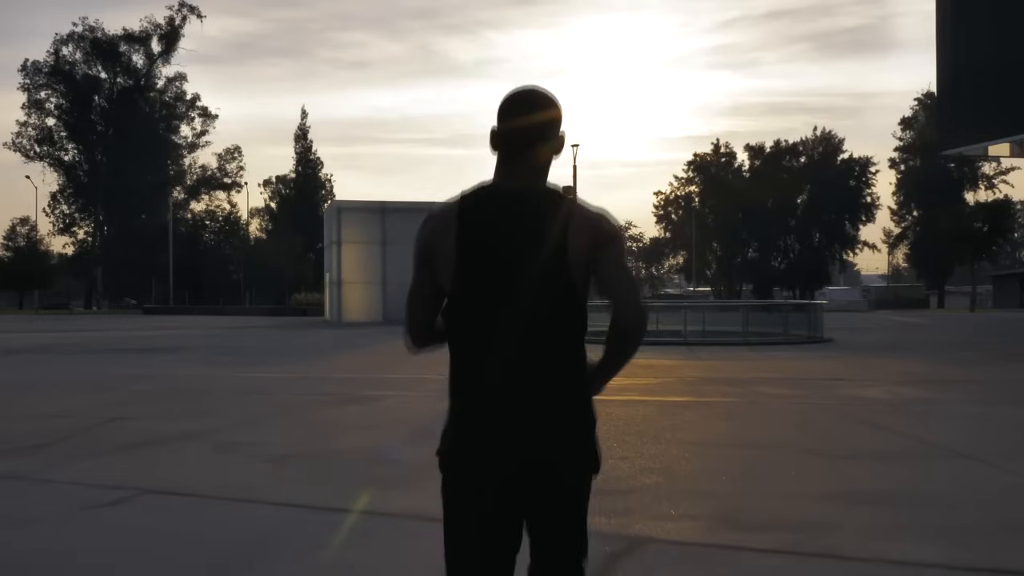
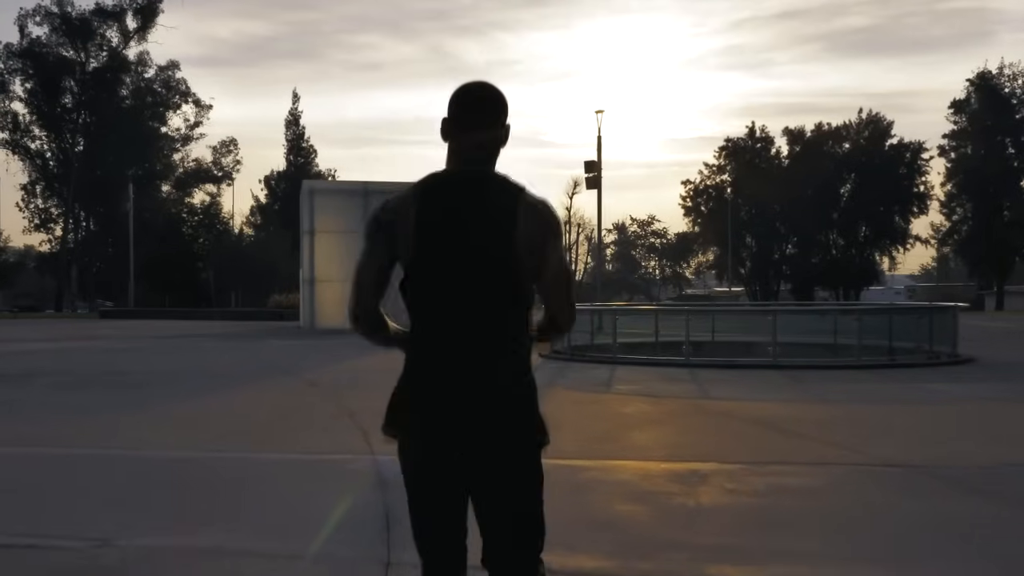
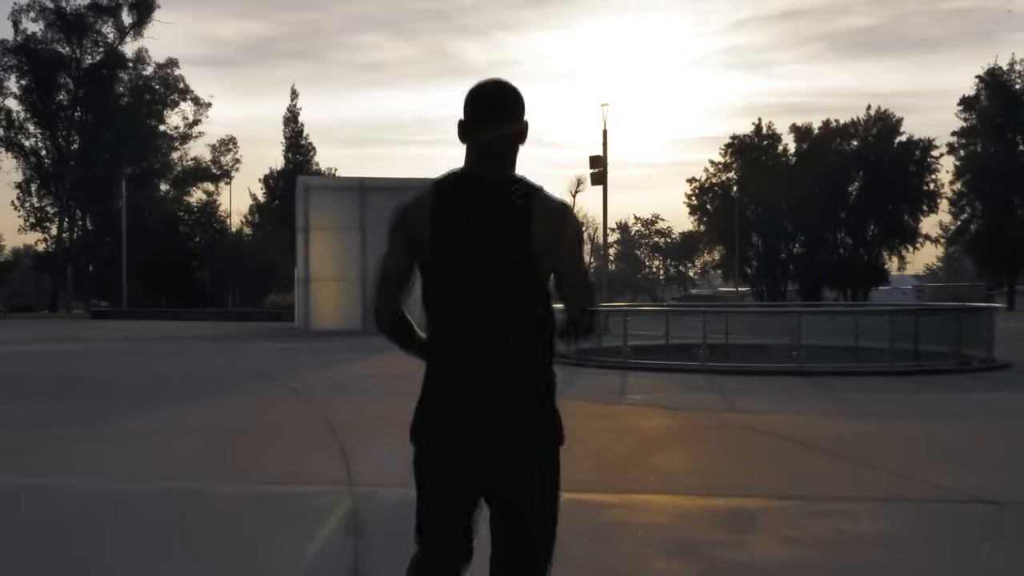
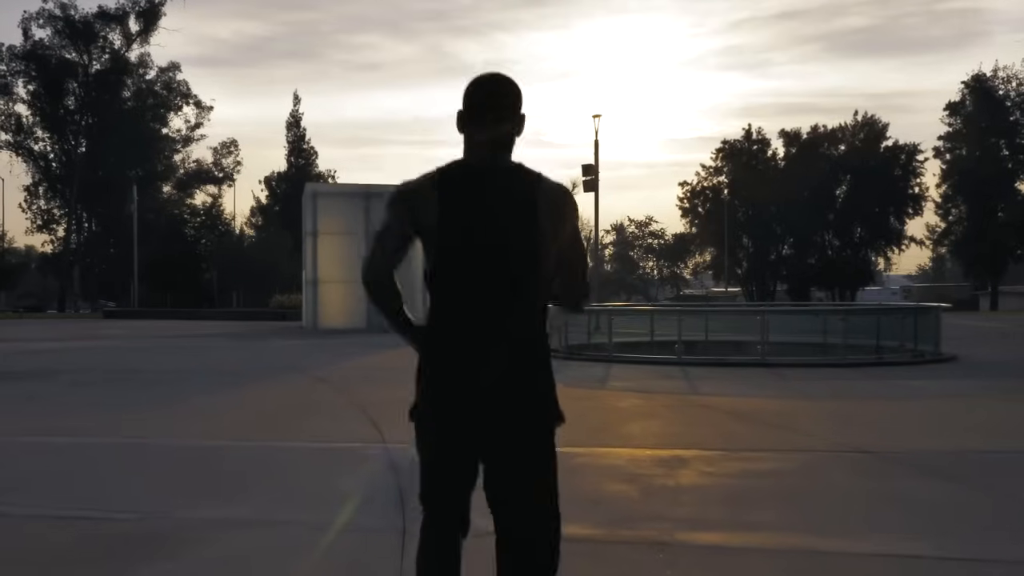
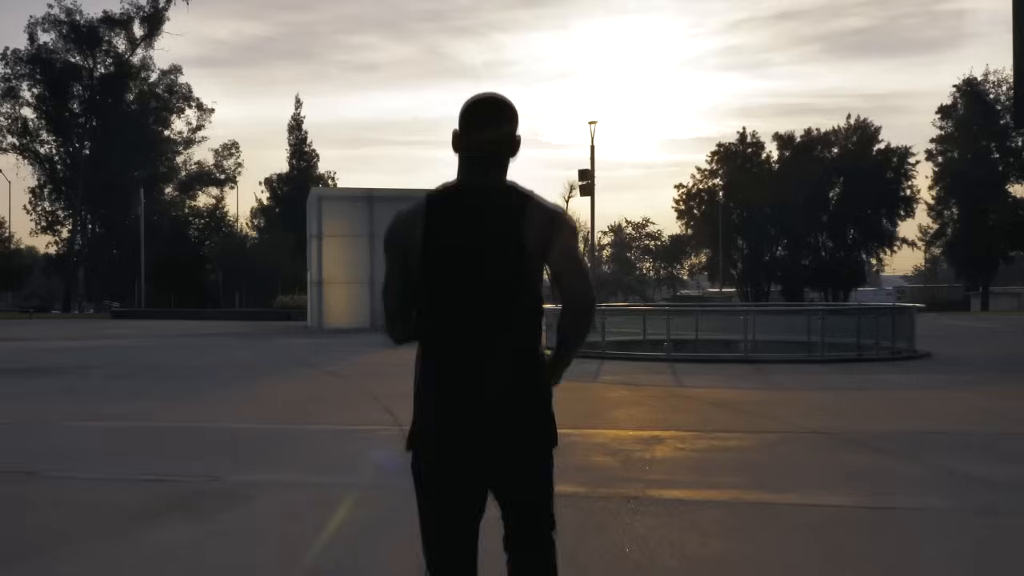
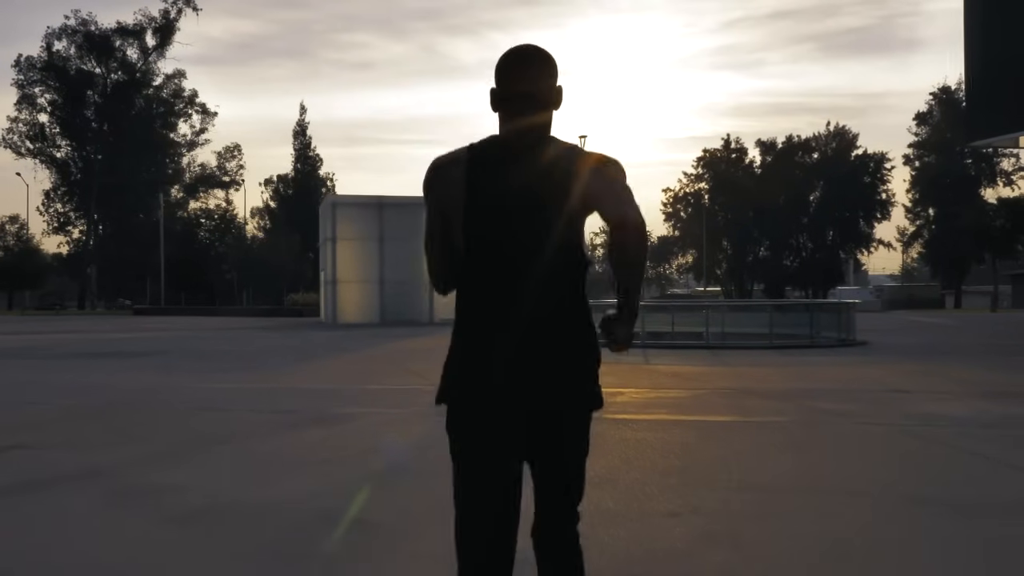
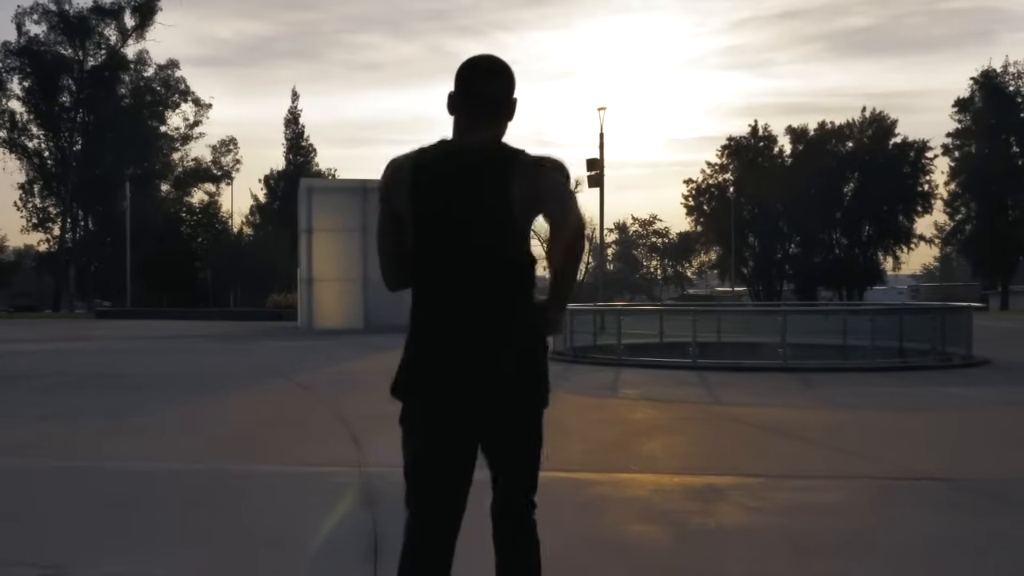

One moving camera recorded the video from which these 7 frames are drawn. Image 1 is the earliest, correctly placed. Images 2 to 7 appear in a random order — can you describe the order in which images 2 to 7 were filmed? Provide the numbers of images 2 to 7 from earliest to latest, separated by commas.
6, 5, 4, 2, 7, 3
